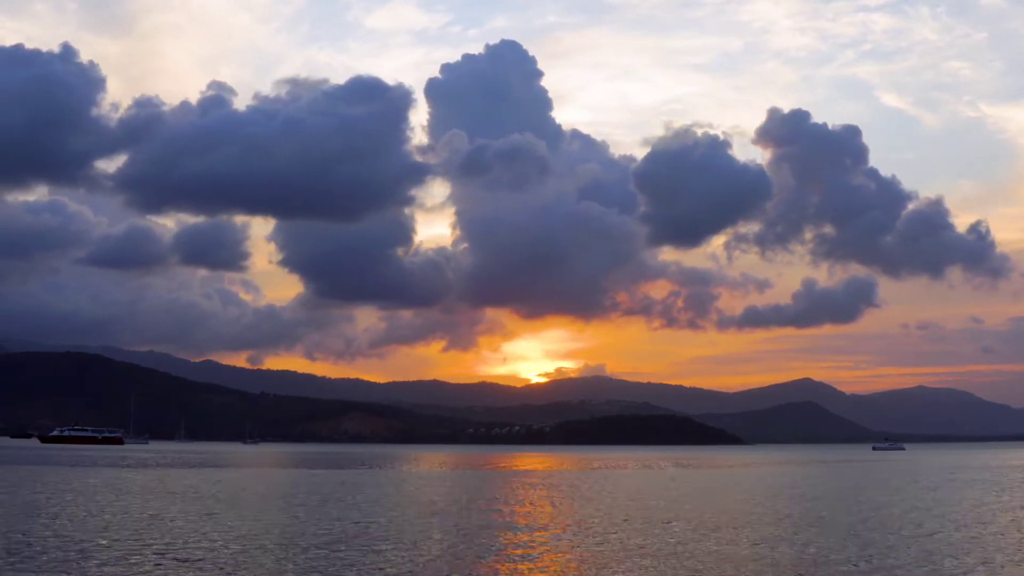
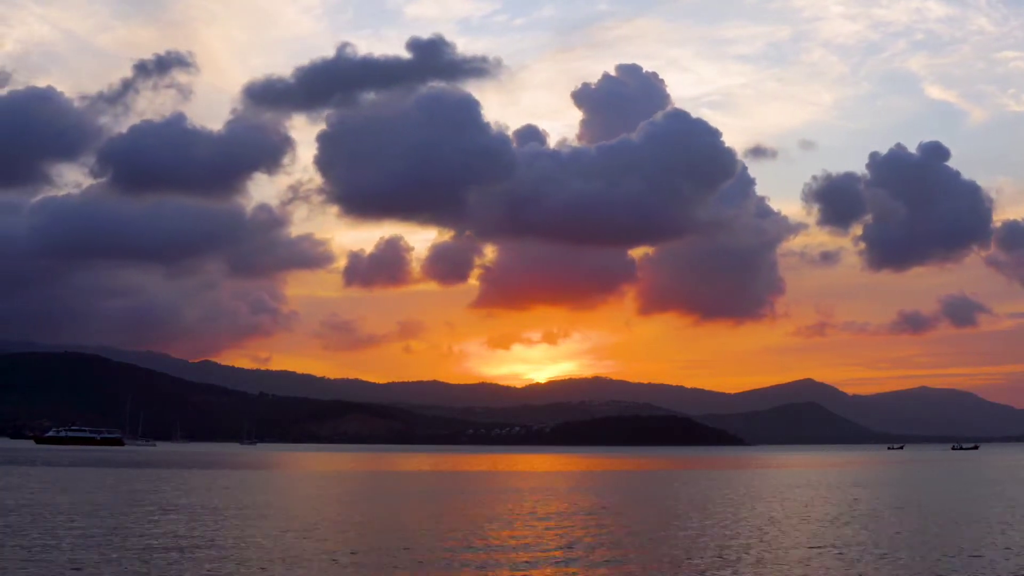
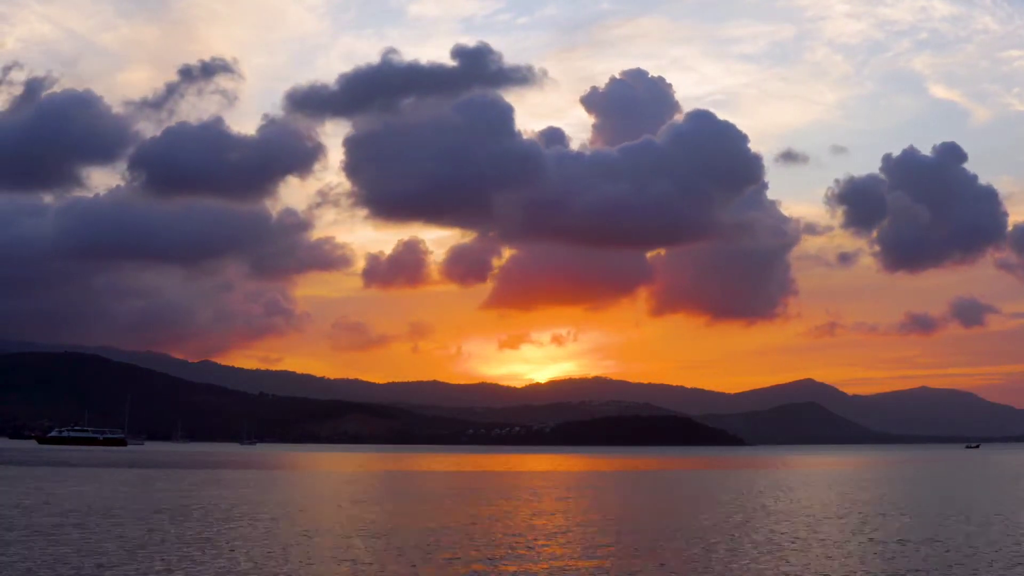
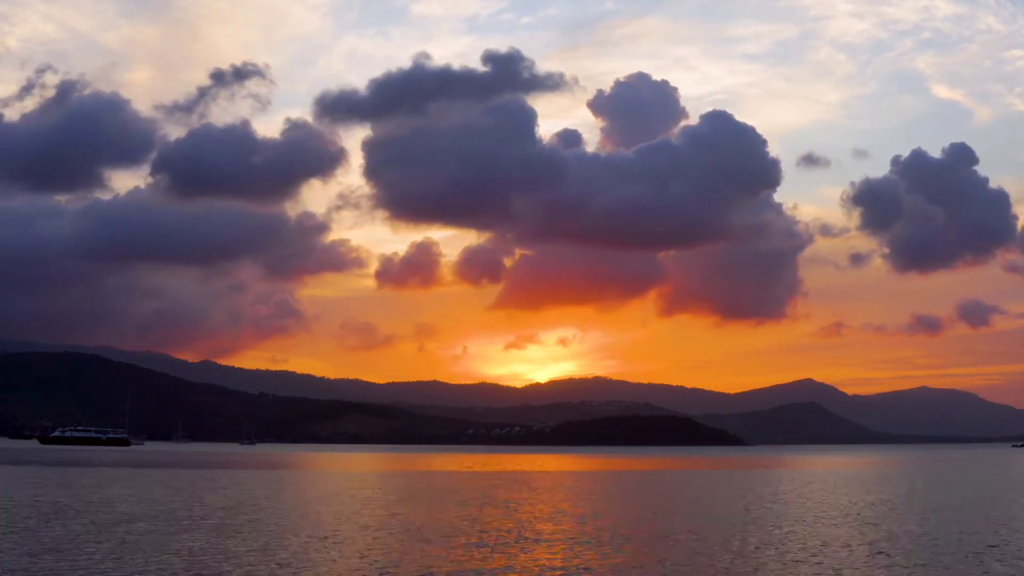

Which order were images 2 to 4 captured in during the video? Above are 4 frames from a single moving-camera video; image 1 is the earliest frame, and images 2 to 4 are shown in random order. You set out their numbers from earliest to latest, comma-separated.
2, 3, 4
